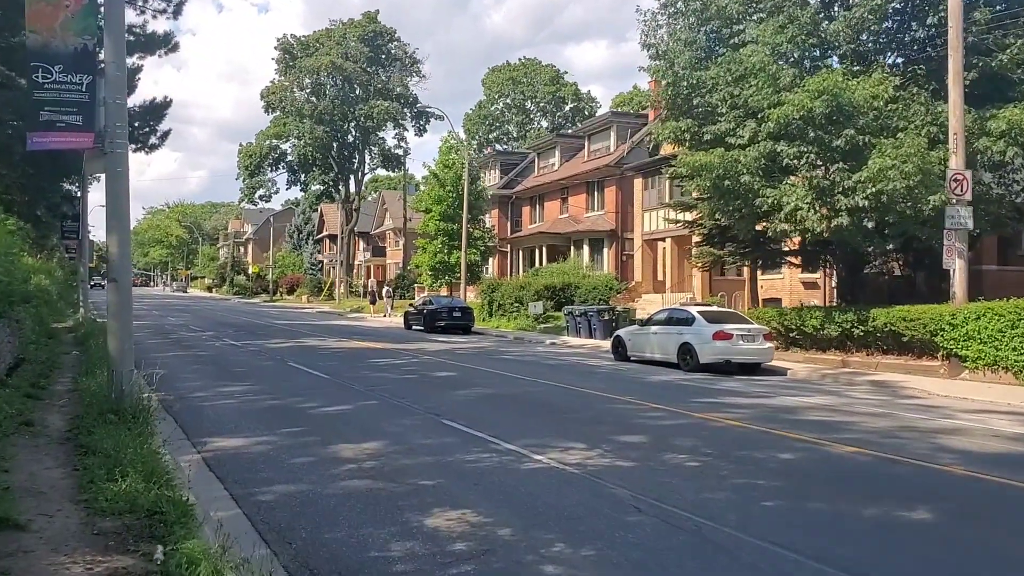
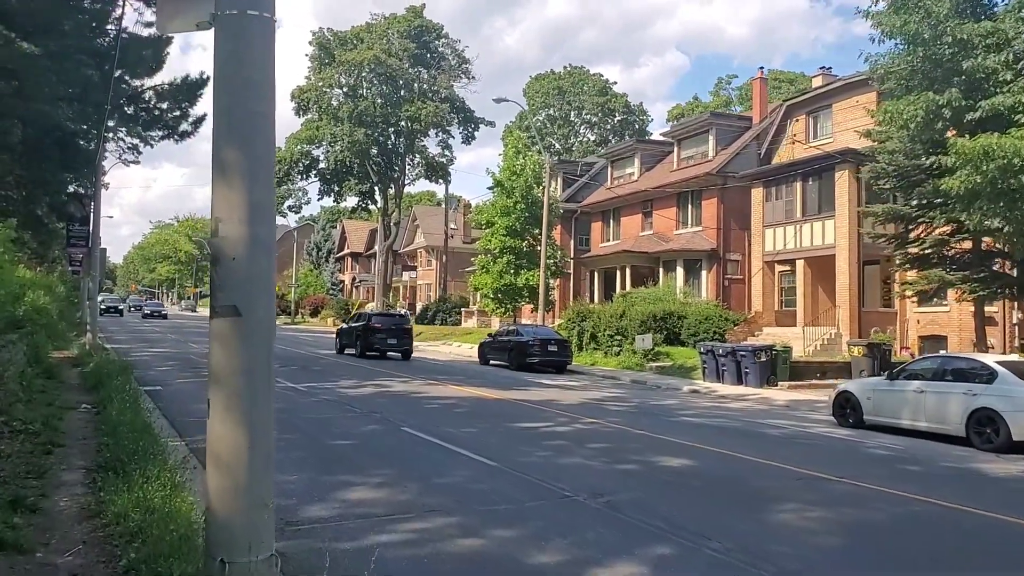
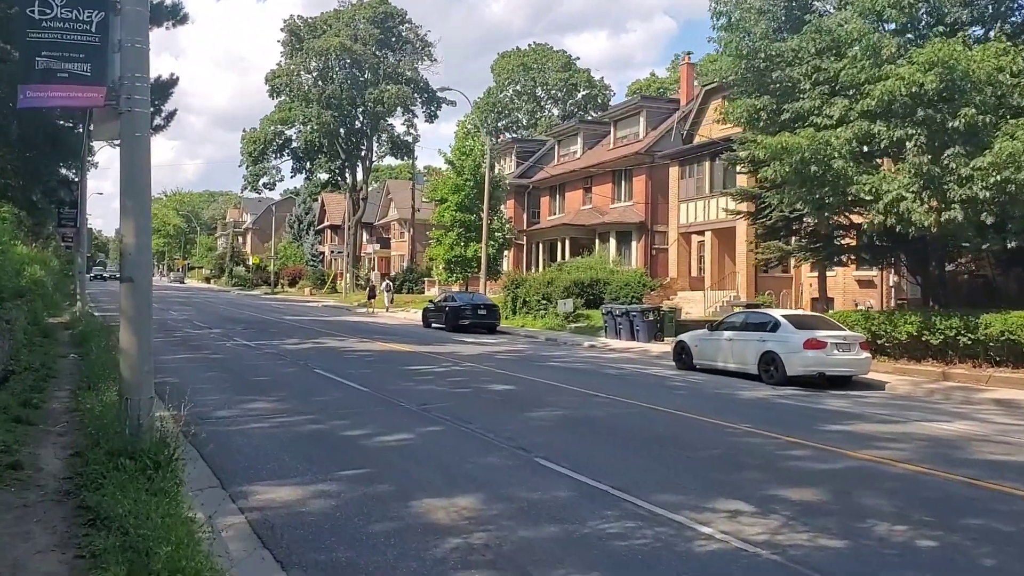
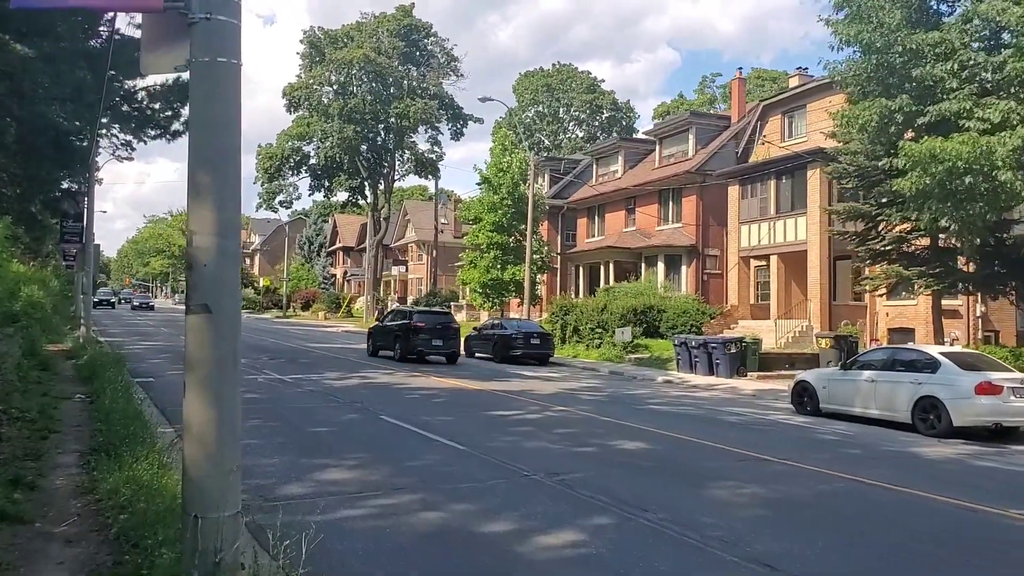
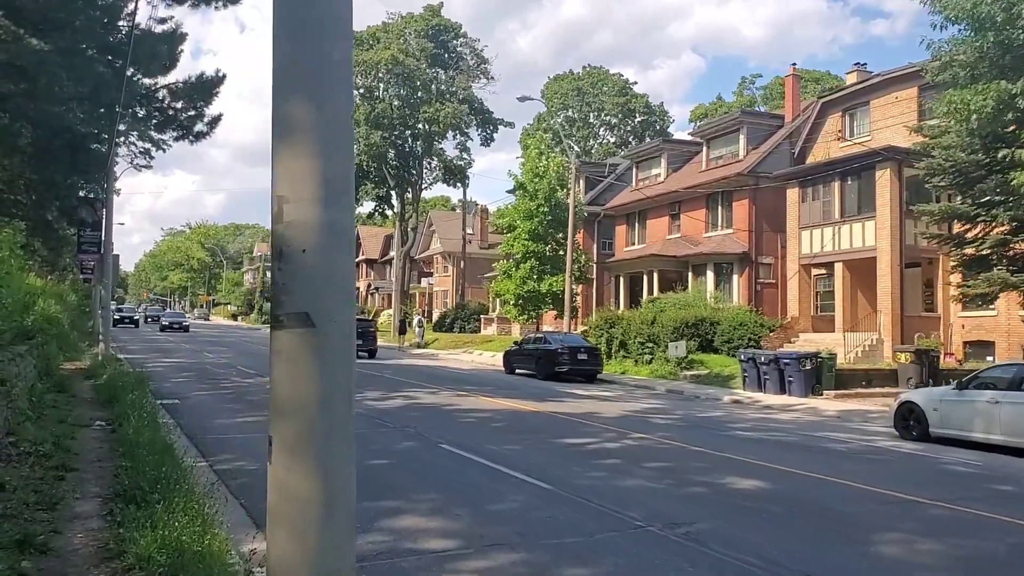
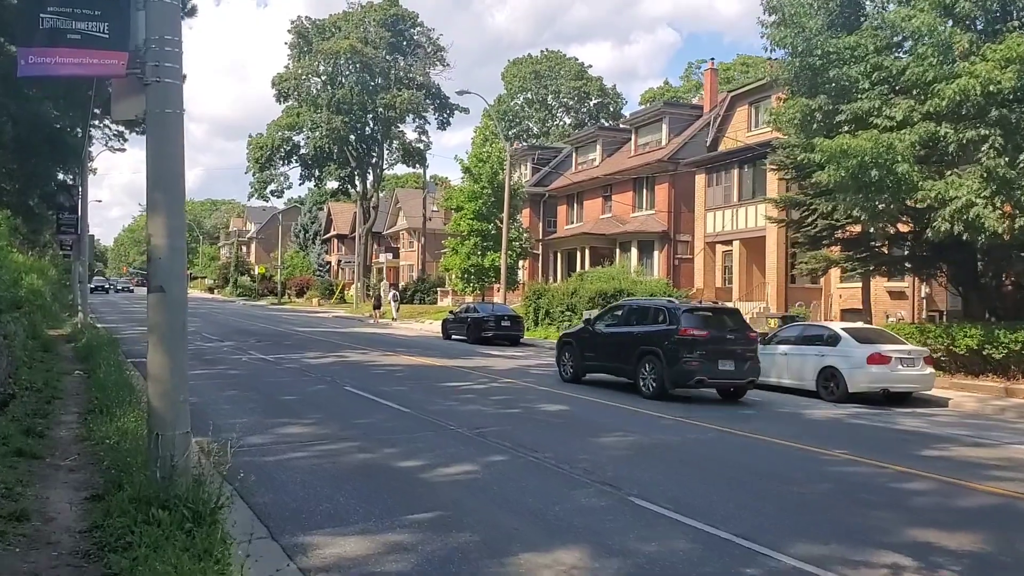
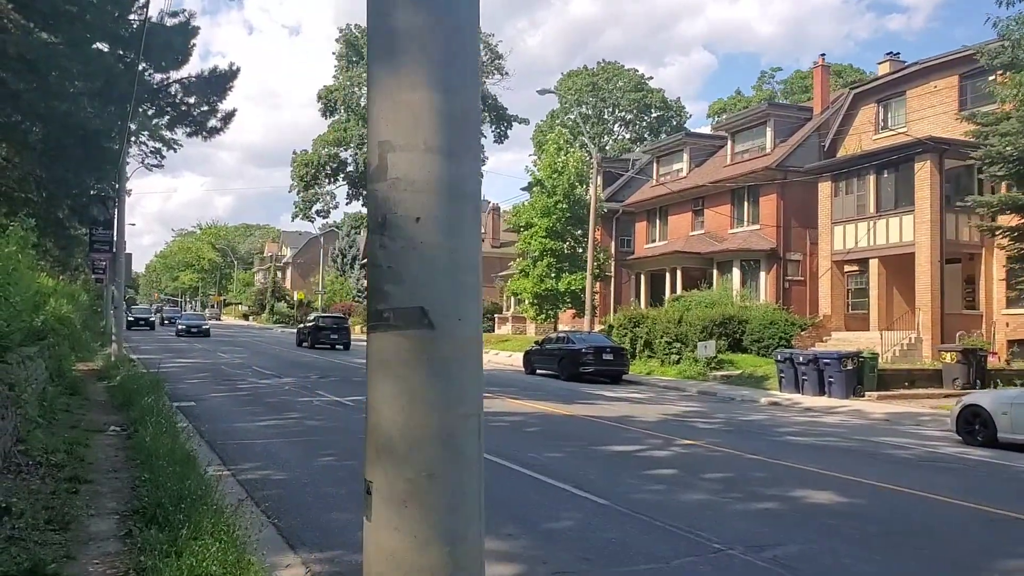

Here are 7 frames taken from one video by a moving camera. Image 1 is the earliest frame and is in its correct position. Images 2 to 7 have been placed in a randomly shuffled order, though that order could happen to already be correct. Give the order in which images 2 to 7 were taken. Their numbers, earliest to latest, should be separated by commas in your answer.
3, 6, 4, 2, 5, 7
